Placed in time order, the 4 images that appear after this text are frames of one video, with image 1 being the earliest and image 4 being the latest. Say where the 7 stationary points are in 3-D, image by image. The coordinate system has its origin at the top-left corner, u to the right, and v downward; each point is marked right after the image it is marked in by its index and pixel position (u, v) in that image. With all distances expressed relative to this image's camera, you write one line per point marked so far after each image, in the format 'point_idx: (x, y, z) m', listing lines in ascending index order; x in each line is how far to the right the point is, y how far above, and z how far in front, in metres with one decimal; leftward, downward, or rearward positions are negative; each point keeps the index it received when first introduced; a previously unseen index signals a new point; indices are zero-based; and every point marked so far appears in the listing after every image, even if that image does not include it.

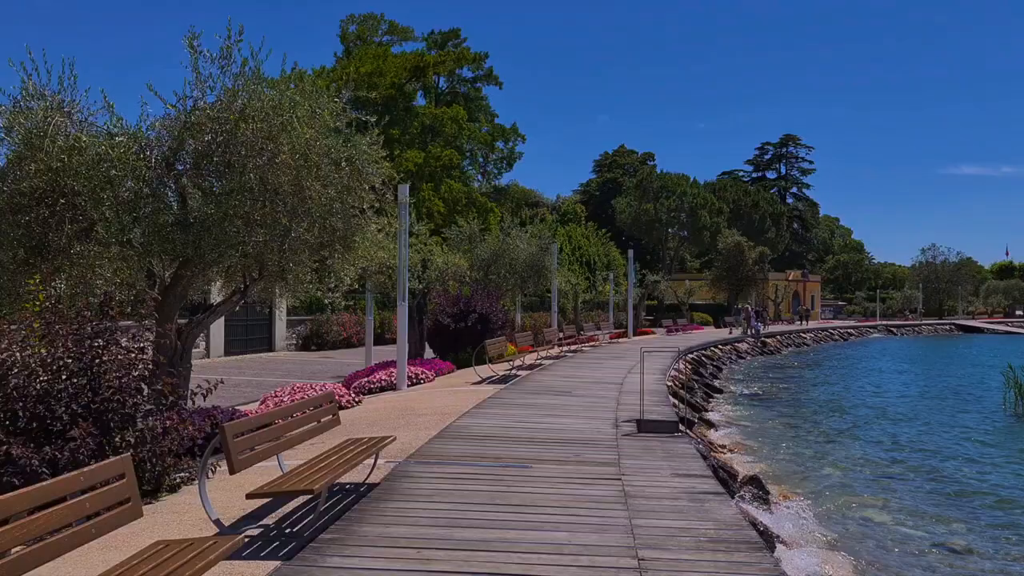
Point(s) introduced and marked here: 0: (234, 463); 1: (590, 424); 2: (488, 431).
0: (-1.7, -1.1, +5.3) m
1: (+1.0, -1.8, +10.9) m
2: (-0.3, -1.7, +10.2) m
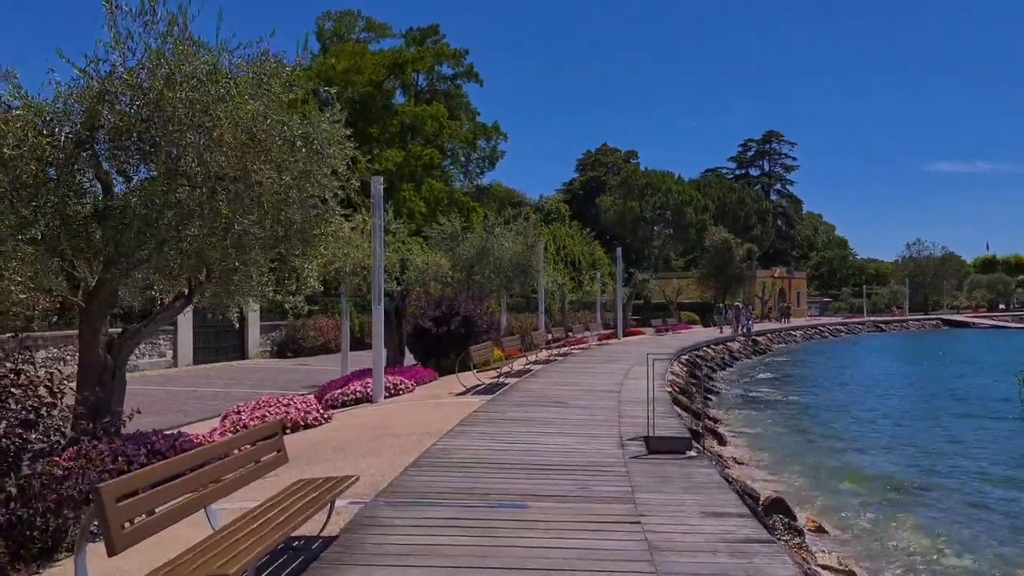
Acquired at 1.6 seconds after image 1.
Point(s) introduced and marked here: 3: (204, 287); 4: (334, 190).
0: (-1.8, -1.1, +3.7) m
1: (+0.9, -1.8, +9.5) m
2: (-0.4, -1.7, +8.7) m
3: (-3.2, 0.0, +8.8) m
4: (-2.0, +1.1, +9.5) m
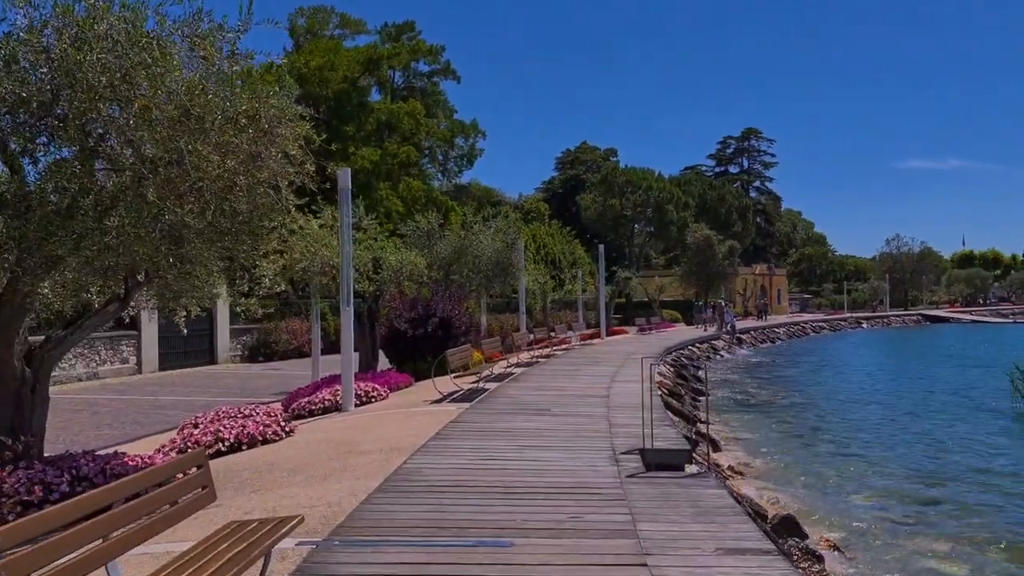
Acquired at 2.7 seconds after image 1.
0: (-1.8, -1.1, +2.6) m
1: (+0.7, -1.7, +8.4) m
2: (-0.6, -1.7, +7.6) m
3: (-3.4, 0.0, +7.6) m
4: (-2.3, +1.1, +8.4) m
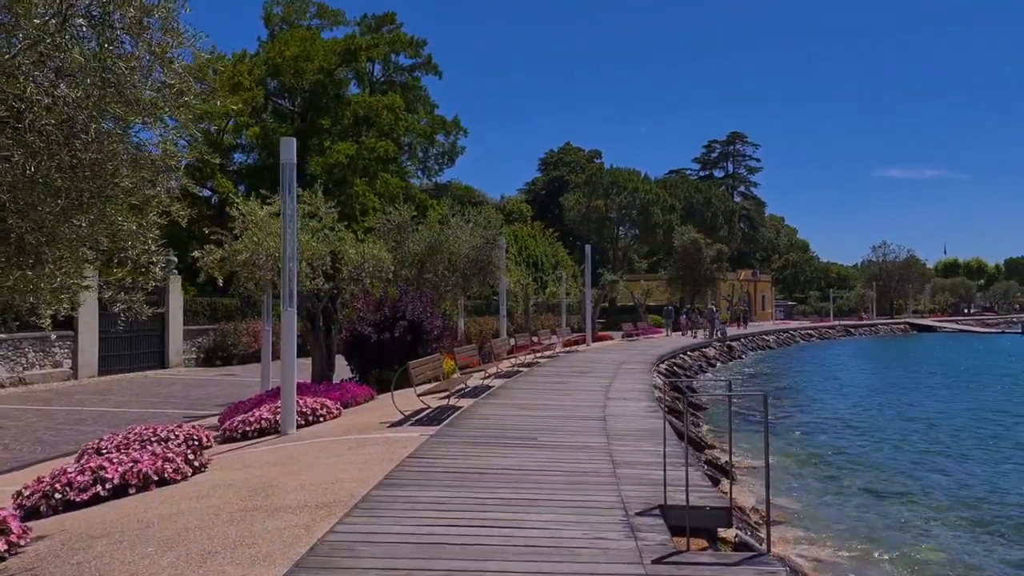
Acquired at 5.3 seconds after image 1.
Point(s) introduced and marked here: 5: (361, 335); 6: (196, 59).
0: (-1.9, -1.0, +0.1) m
1: (+0.5, -1.7, +6.0) m
2: (-0.7, -1.7, +5.1) m
3: (-3.5, +0.1, +5.1) m
4: (-2.4, +1.2, +5.9) m
5: (-3.1, -0.9, +17.3) m
6: (-2.2, +1.7, +6.3) m
